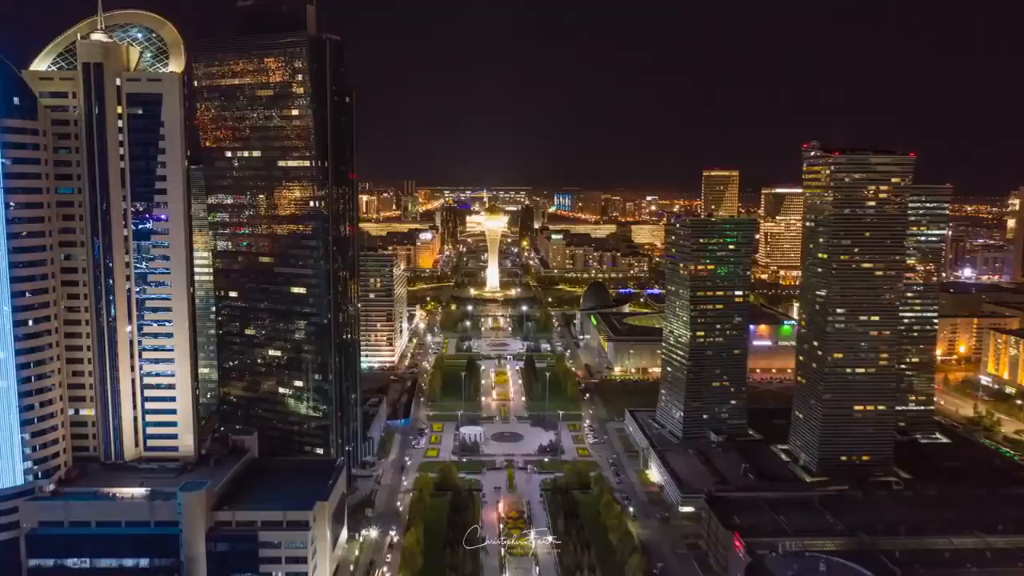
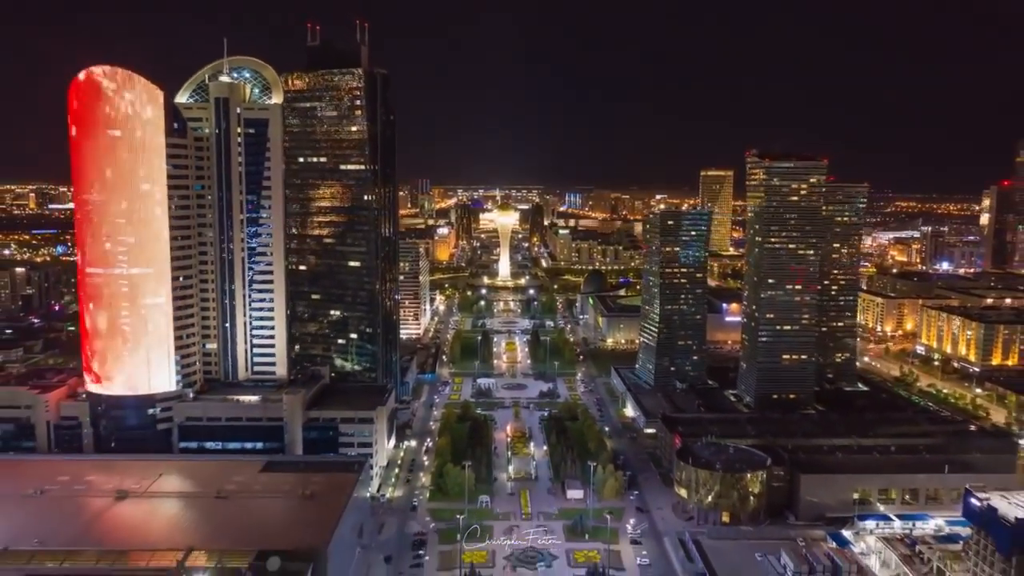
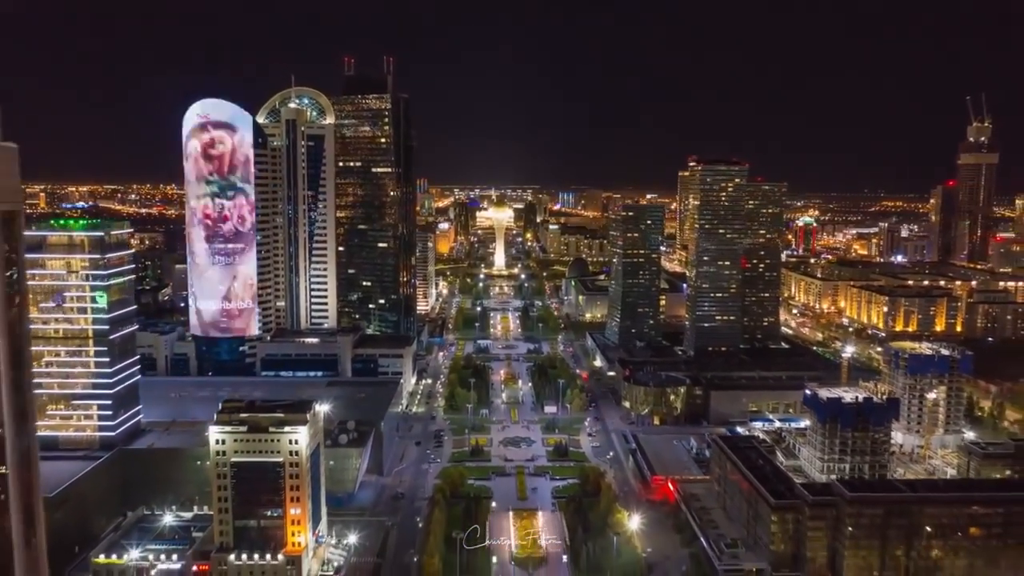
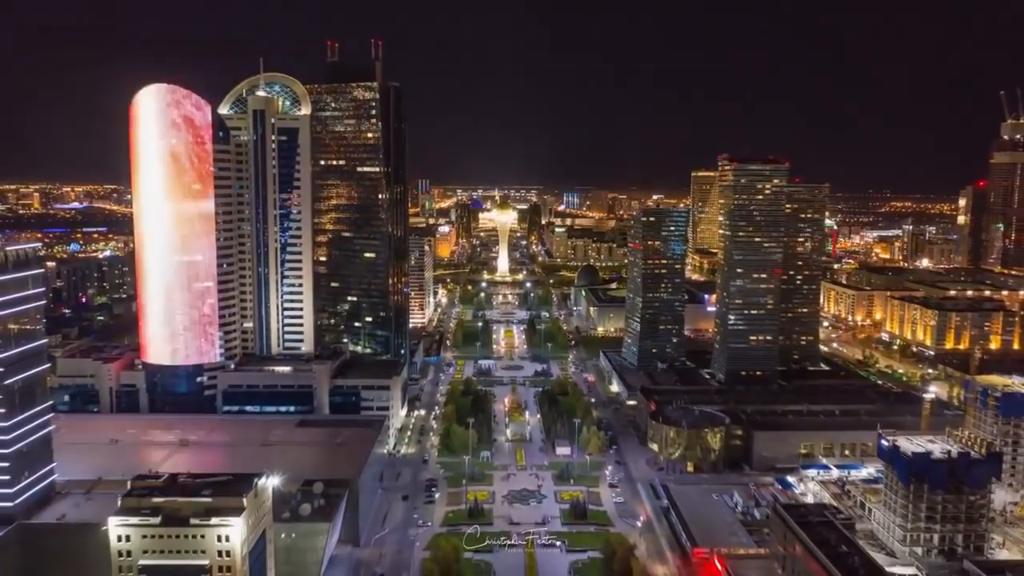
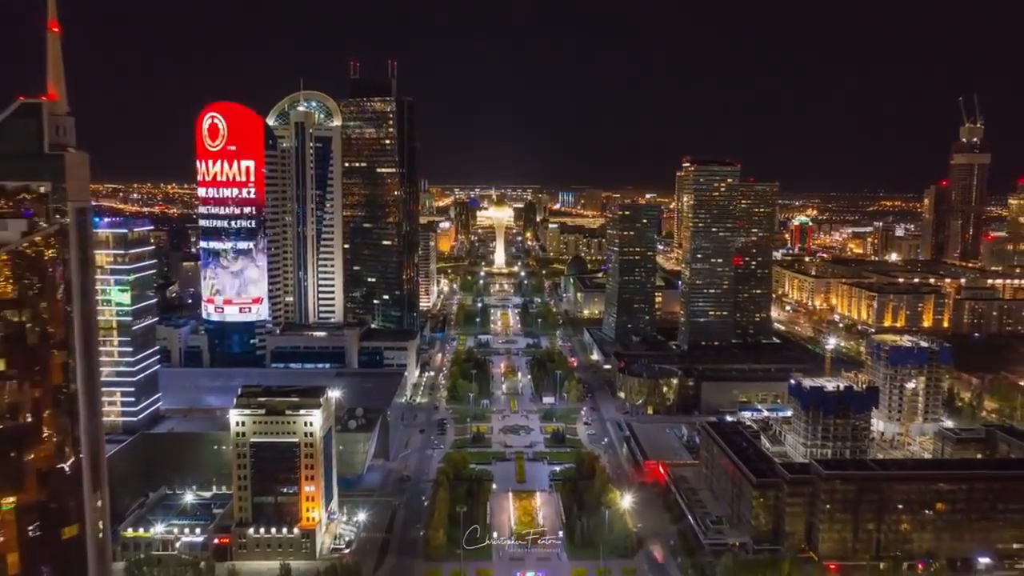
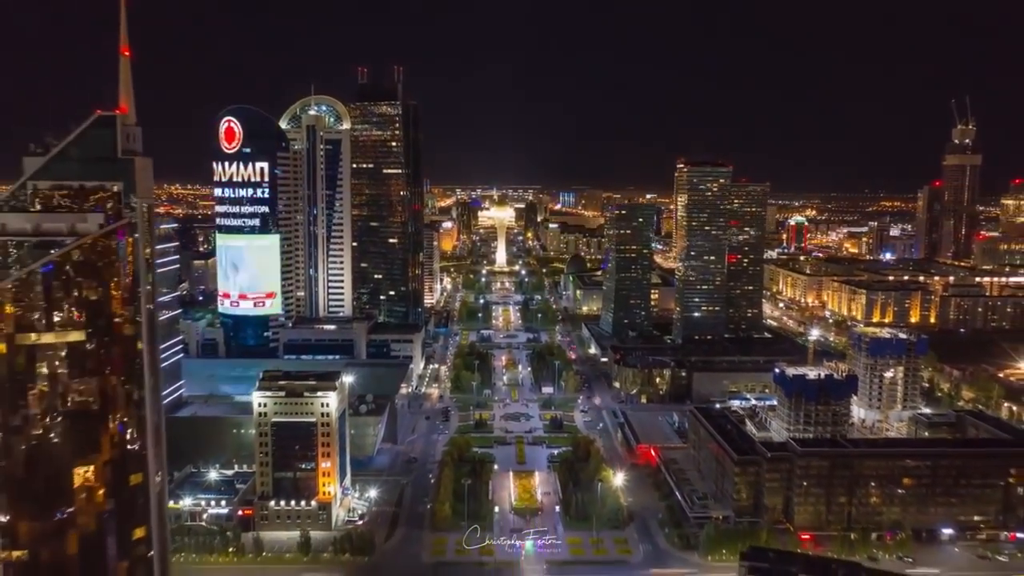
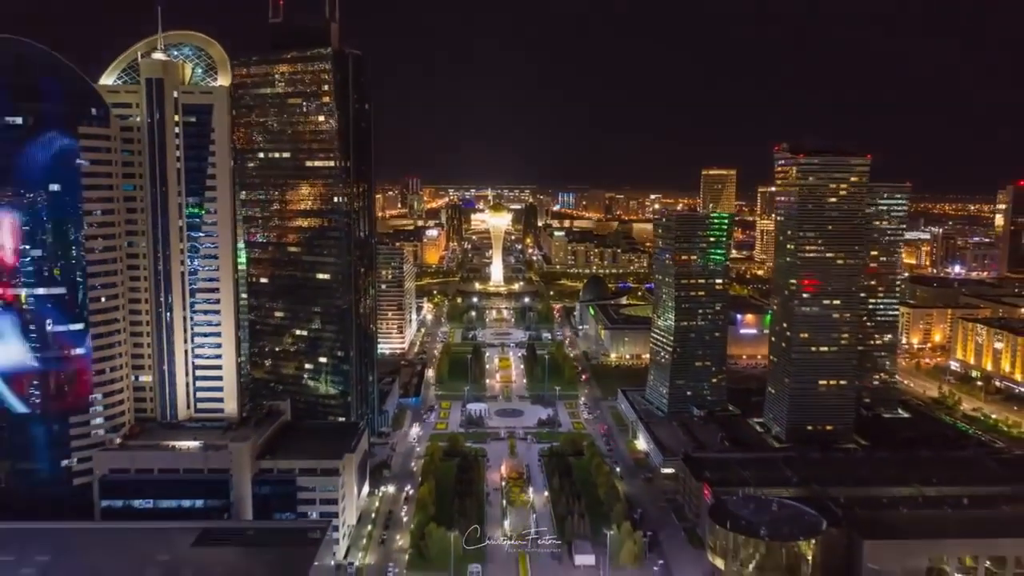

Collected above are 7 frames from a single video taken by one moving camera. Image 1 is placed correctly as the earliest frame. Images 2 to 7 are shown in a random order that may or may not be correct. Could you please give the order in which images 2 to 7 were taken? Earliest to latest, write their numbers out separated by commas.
7, 2, 4, 3, 5, 6
